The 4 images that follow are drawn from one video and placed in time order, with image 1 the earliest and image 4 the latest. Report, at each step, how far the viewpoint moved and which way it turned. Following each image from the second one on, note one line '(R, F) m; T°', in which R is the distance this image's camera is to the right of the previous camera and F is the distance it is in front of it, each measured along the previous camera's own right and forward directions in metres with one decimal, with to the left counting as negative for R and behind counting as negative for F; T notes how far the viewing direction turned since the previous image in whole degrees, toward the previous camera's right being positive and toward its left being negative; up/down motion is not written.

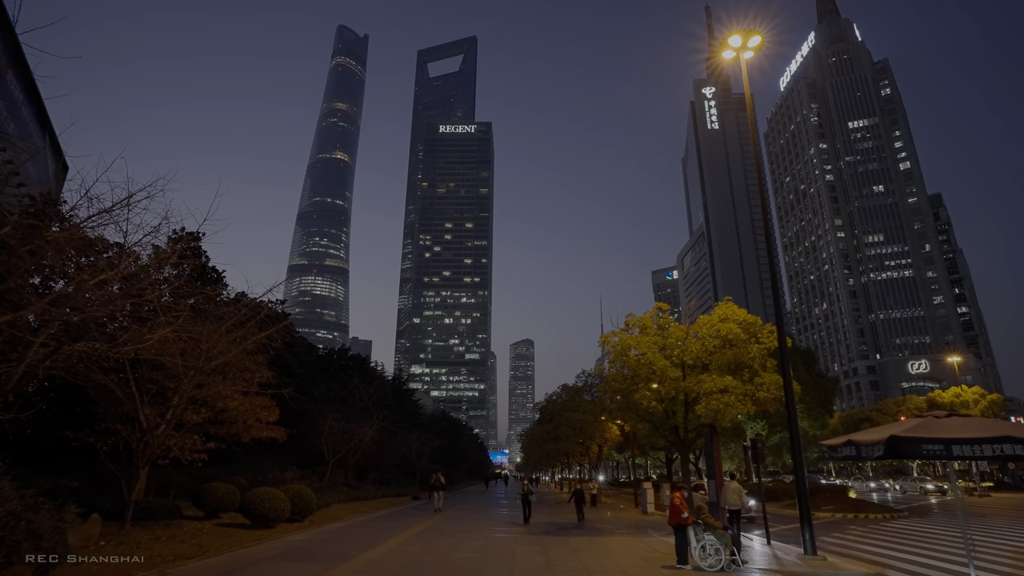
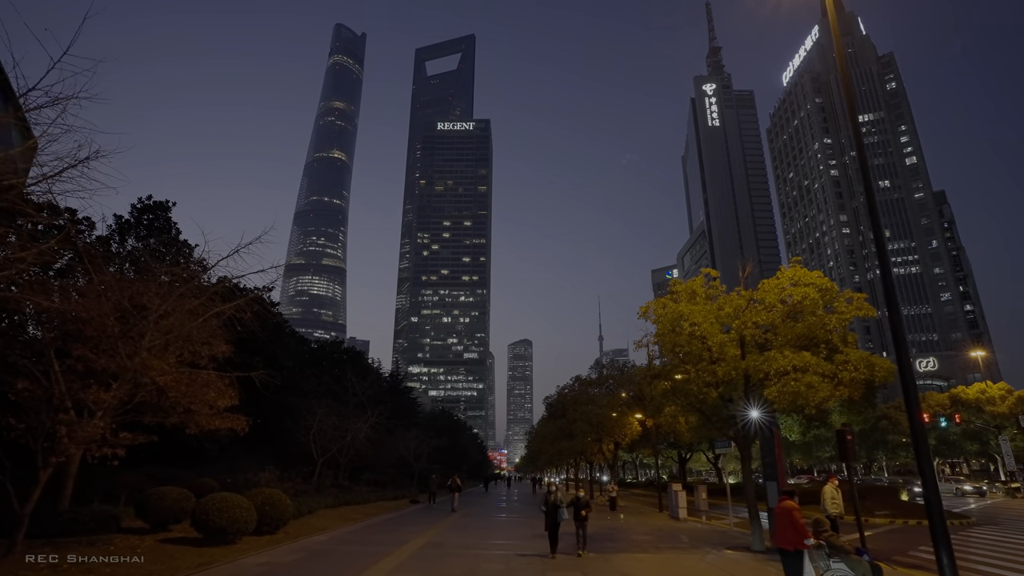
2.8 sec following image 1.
(-0.6, +3.7) m; 0°
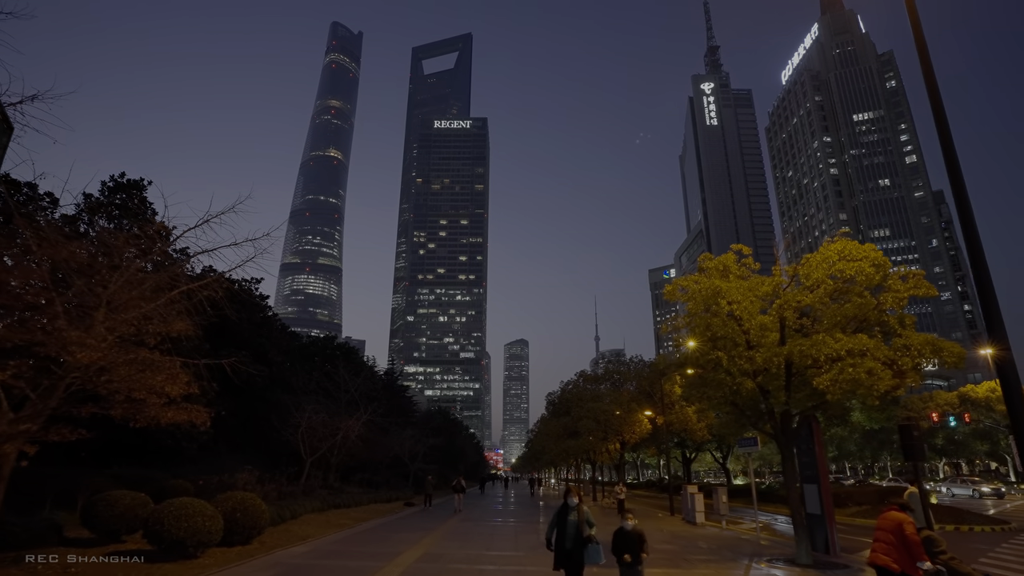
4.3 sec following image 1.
(-0.3, +2.0) m; 0°
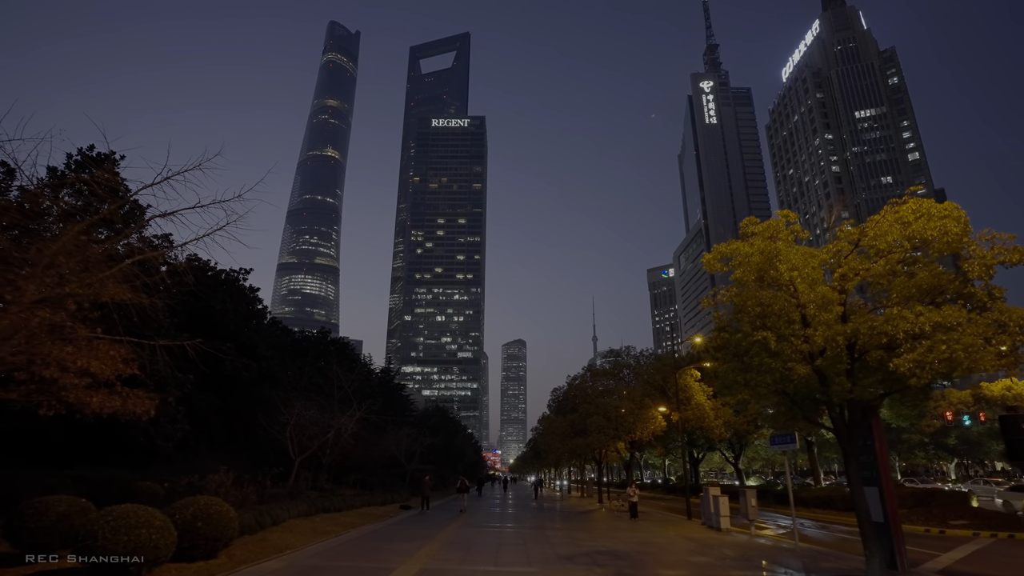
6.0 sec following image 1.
(-0.3, +2.2) m; 0°
